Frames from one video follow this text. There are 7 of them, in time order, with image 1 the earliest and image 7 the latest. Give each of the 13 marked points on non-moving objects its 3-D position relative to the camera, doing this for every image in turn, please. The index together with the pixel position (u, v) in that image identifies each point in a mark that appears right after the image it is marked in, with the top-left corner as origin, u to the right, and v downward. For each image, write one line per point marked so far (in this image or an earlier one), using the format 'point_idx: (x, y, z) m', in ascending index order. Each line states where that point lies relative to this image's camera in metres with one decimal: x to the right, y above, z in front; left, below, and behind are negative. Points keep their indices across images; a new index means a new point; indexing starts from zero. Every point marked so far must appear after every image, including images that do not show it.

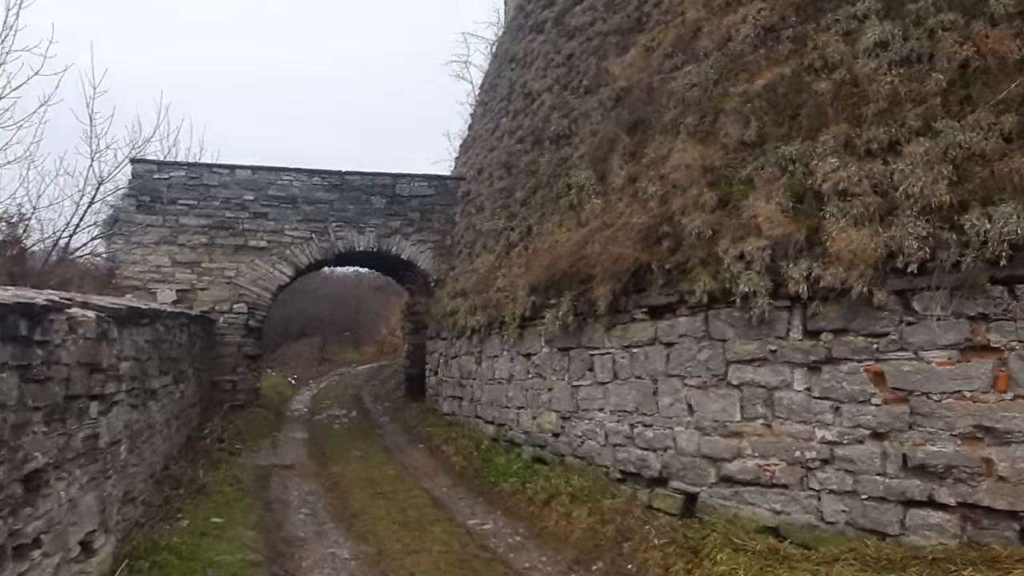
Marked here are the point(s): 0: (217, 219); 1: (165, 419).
0: (-5.5, +1.3, +12.6) m
1: (-3.6, -1.4, +7.0) m
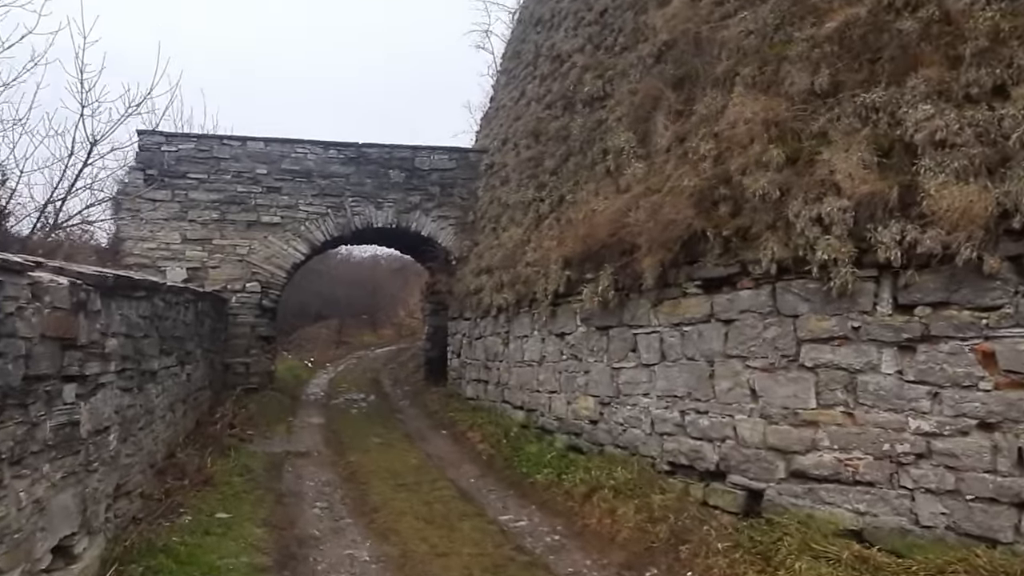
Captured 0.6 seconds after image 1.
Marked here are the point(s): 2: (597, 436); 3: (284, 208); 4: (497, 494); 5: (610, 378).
0: (-5.0, +1.7, +12.0) m
1: (-3.3, -1.1, +6.4) m
2: (+0.9, -1.5, +7.0) m
3: (-4.1, +1.5, +12.2) m
4: (-0.2, -2.1, +6.7) m
5: (+1.0, -0.9, +6.9) m
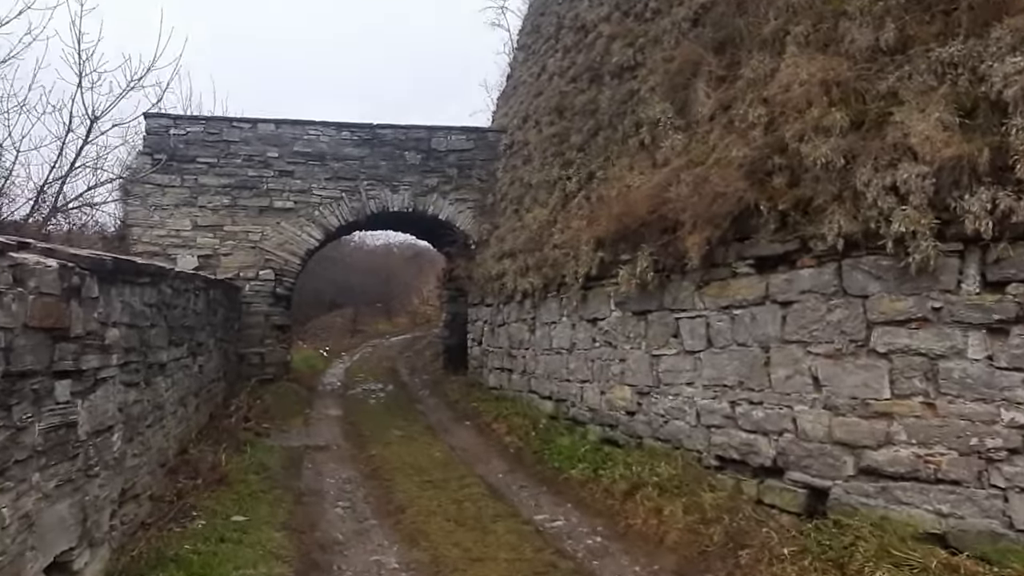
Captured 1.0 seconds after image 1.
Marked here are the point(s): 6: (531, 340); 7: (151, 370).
0: (-4.7, +1.9, +11.6) m
1: (-3.0, -1.0, +6.0) m
2: (+1.2, -1.4, +6.6) m
3: (-3.7, +1.7, +11.7) m
4: (+0.2, -1.9, +6.3) m
5: (+1.3, -0.7, +6.4) m
6: (+0.2, -0.7, +8.8) m
7: (-2.6, -0.6, +4.9) m
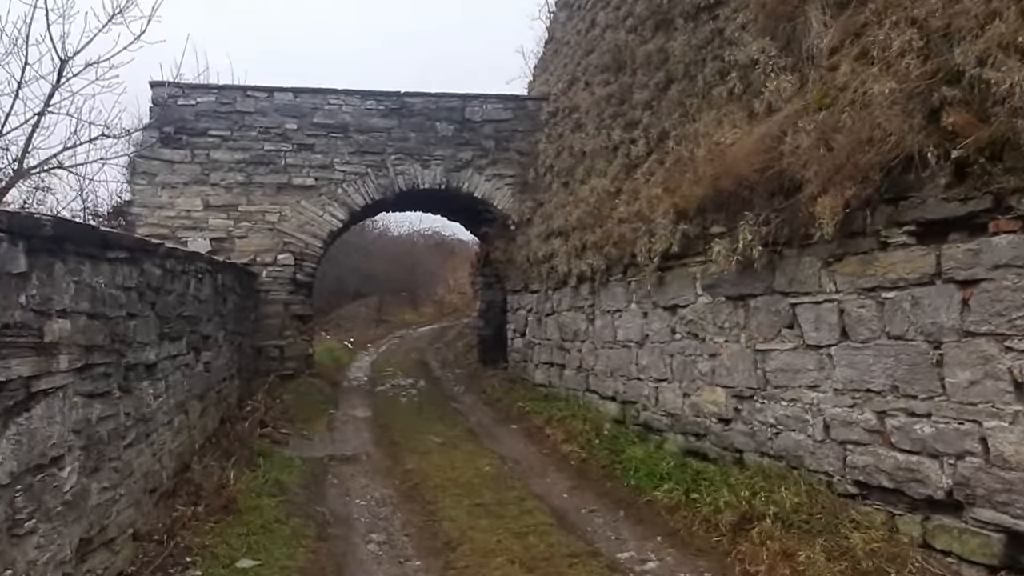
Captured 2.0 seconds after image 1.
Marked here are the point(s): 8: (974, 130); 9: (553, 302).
0: (-4.0, +2.1, +10.5) m
1: (-2.4, -0.8, +4.9) m
2: (+1.7, -1.2, +5.3) m
3: (-3.0, +1.9, +10.6) m
4: (+0.7, -1.7, +5.1) m
5: (+1.8, -0.6, +5.2) m
6: (+0.8, -0.5, +7.5) m
7: (-2.1, -0.5, +3.8) m
8: (+2.6, +0.9, +3.7) m
9: (+0.5, -0.2, +8.6) m
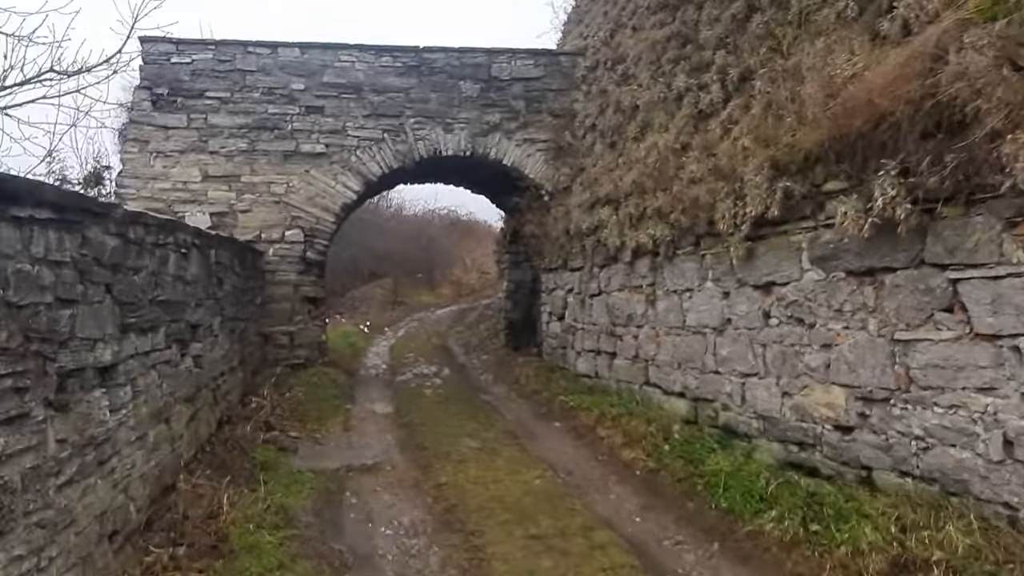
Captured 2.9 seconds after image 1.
0: (-3.5, +2.4, +9.4) m
1: (-2.1, -0.7, +3.8) m
2: (+2.1, -1.0, +4.2) m
3: (-2.6, +2.2, +9.5) m
4: (+1.1, -1.6, +4.0) m
5: (+2.2, -0.4, +4.0) m
6: (+1.3, -0.3, +6.4) m
7: (-1.8, -0.4, +2.7) m
8: (+2.9, +1.0, +2.5) m
9: (+1.0, +0.1, +7.4) m
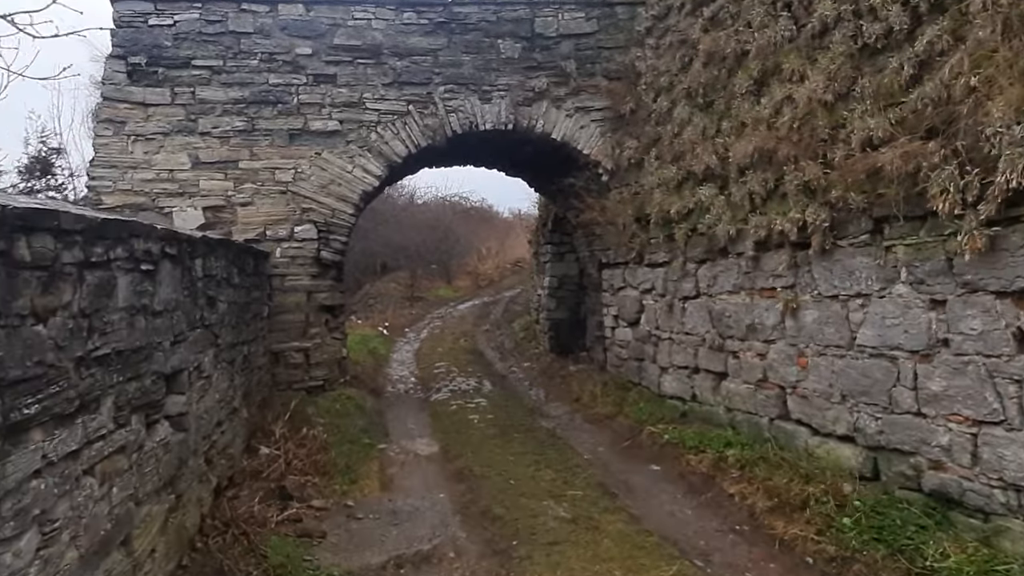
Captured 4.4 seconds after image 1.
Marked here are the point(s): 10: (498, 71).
0: (-2.9, +2.3, +7.7) m
1: (-1.4, -0.9, +2.3) m
2: (+2.8, -1.1, +2.6) m
3: (-2.0, +2.1, +7.8) m
4: (+1.8, -1.7, +2.4) m
5: (+2.9, -0.5, +2.4) m
6: (+1.9, -0.3, +4.8) m
7: (-1.2, -0.6, +1.1) m
8: (+3.5, +1.0, +0.9) m
9: (+1.6, +0.1, +5.8) m
10: (-0.2, +2.6, +8.1) m
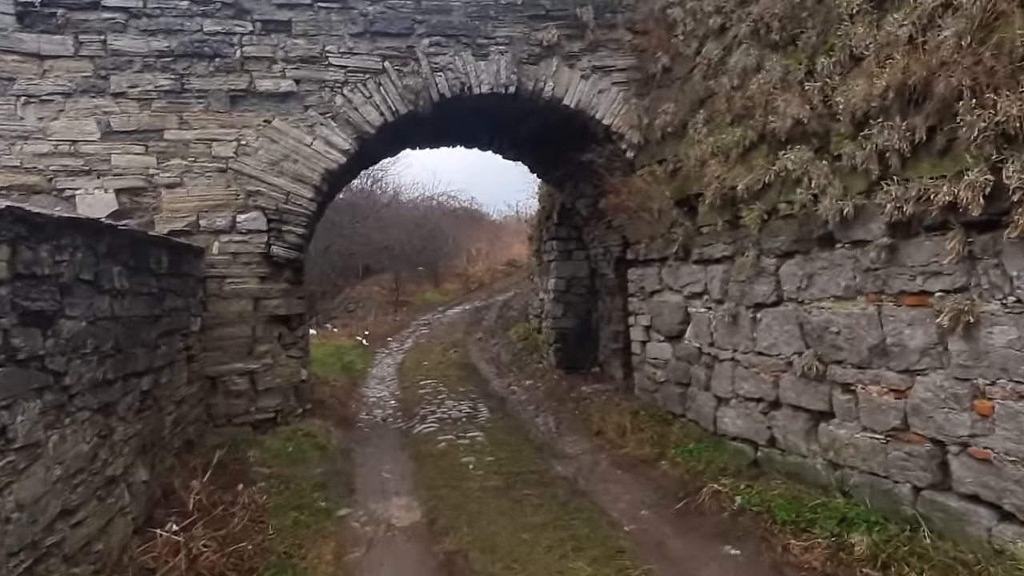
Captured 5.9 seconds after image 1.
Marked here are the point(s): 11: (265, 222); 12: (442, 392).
0: (-2.9, +2.2, +6.0) m
1: (-1.3, -0.9, +0.6) m
2: (+2.9, -1.1, +1.0) m
3: (-1.9, +2.1, +6.2) m
4: (+1.9, -1.7, +0.8) m
5: (+3.0, -0.5, +0.8) m
6: (+2.0, -0.3, +3.2) m
7: (-1.0, -0.6, -0.5) m
8: (+3.6, +1.0, -0.7) m
9: (+1.7, 0.0, +4.2) m
10: (-0.1, +2.6, +6.4) m
11: (-2.2, +0.6, +6.0) m
12: (-0.9, -1.3, +8.5) m
